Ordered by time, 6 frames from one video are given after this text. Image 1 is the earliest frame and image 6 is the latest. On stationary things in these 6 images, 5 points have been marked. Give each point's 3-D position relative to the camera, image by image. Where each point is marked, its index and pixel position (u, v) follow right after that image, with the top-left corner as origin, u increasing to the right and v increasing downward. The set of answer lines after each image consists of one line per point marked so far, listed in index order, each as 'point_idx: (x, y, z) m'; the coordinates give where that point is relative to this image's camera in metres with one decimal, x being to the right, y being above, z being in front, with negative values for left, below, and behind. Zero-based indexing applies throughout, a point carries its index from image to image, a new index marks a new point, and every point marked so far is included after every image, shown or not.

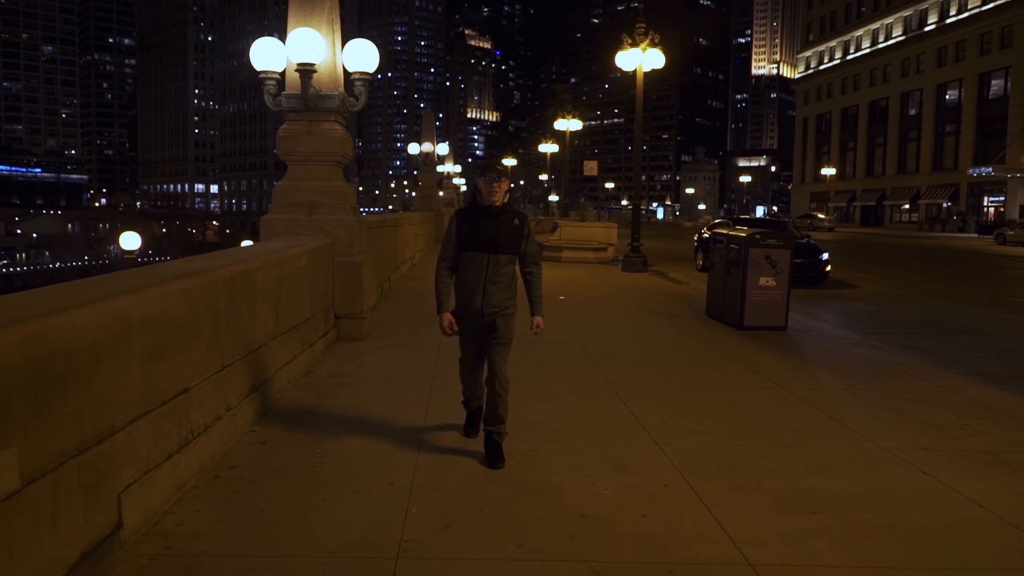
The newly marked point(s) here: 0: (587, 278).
0: (+1.6, +0.2, +17.2) m
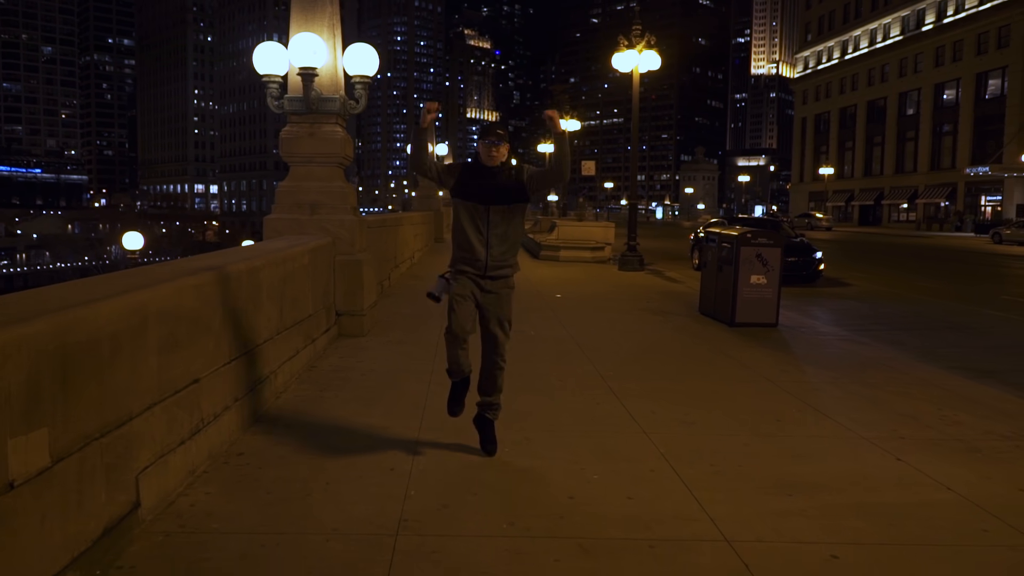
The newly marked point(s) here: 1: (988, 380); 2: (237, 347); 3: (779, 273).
0: (+1.6, +0.2, +17.5) m
1: (+4.9, -0.9, +8.1) m
2: (-1.9, -0.4, +5.5) m
3: (+3.7, +0.2, +11.0) m
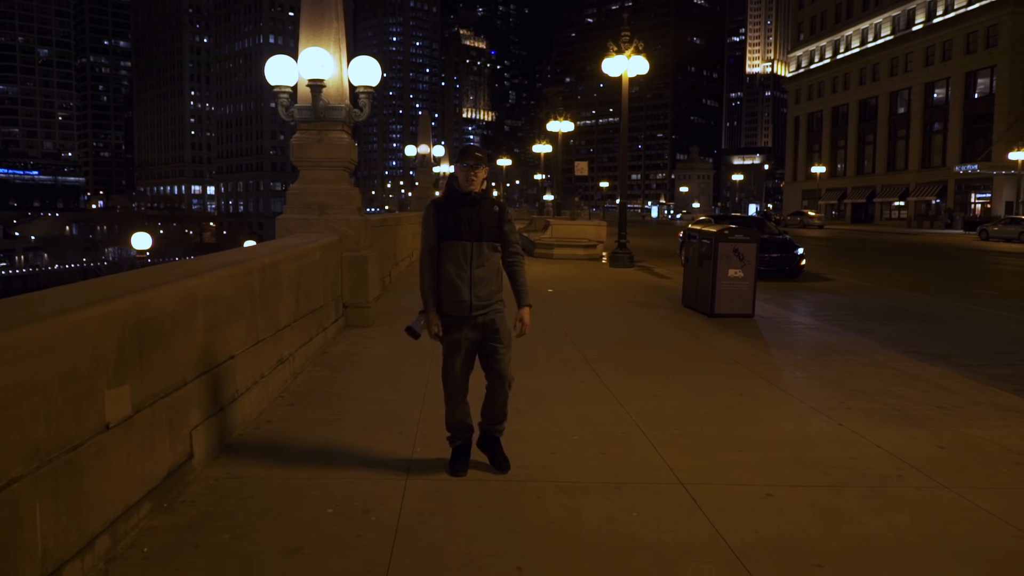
0: (+1.5, +0.3, +18.3) m
1: (+4.8, -0.8, +9.0) m
2: (-2.0, -0.4, +6.2) m
3: (+3.6, +0.3, +11.8) m
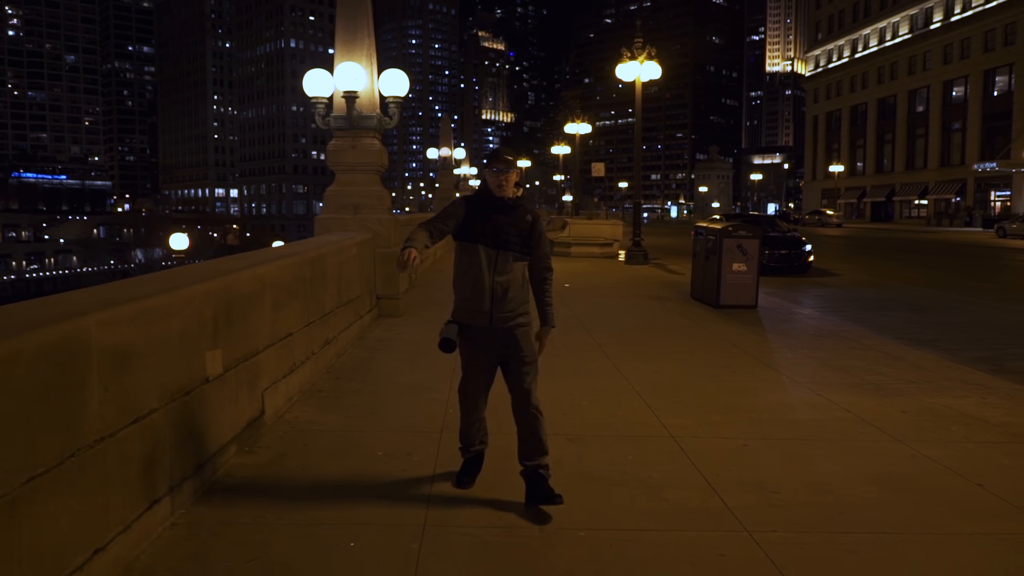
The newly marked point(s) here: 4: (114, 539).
0: (+1.9, +0.4, +19.1) m
1: (+5.0, -0.7, +9.7) m
2: (-1.8, -0.3, +7.2) m
3: (+3.9, +0.4, +12.7) m
4: (-1.7, -1.1, +3.4) m
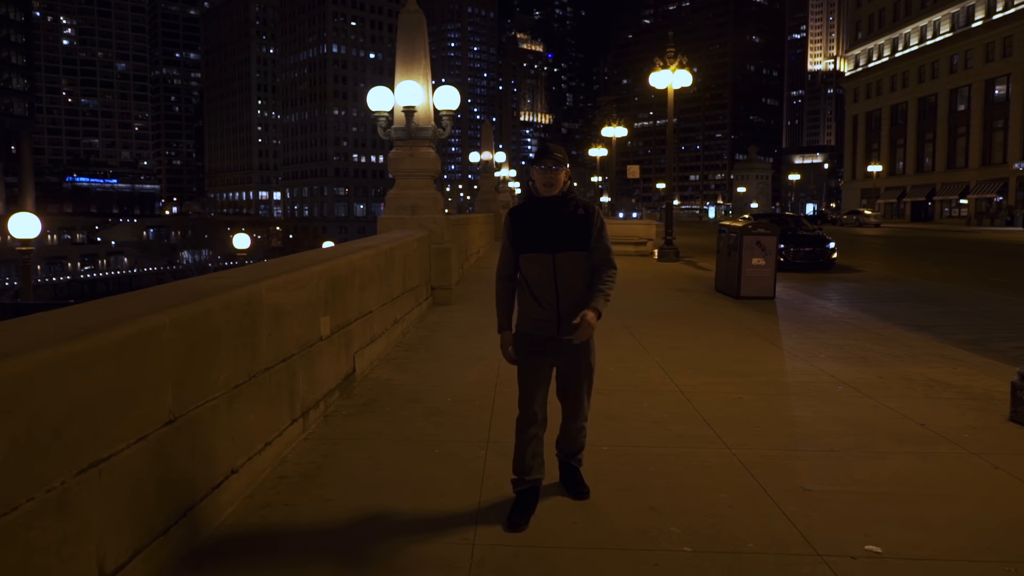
0: (+2.9, +0.5, +20.4) m
1: (+5.6, -0.6, +10.9) m
2: (-1.4, -0.1, +8.7) m
3: (+4.6, +0.6, +13.9) m
4: (-1.5, -0.9, +4.9) m
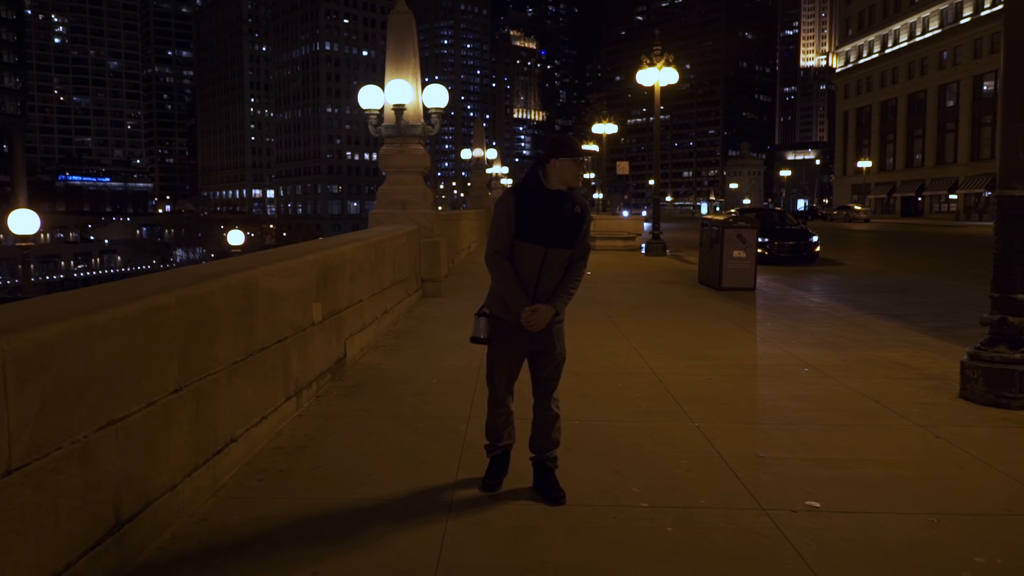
0: (+2.6, +0.7, +20.8) m
1: (+5.4, -0.4, +11.3) m
2: (-1.5, 0.0, +9.1) m
3: (+4.3, +0.7, +14.3) m
4: (-1.6, -0.8, +5.3) m
